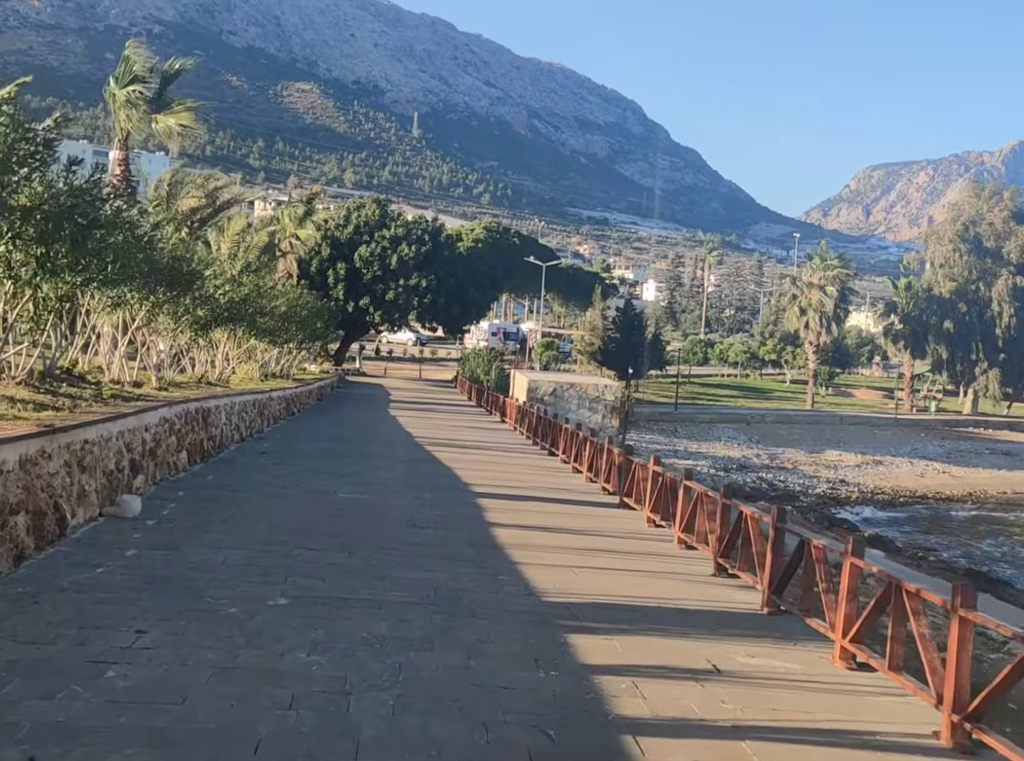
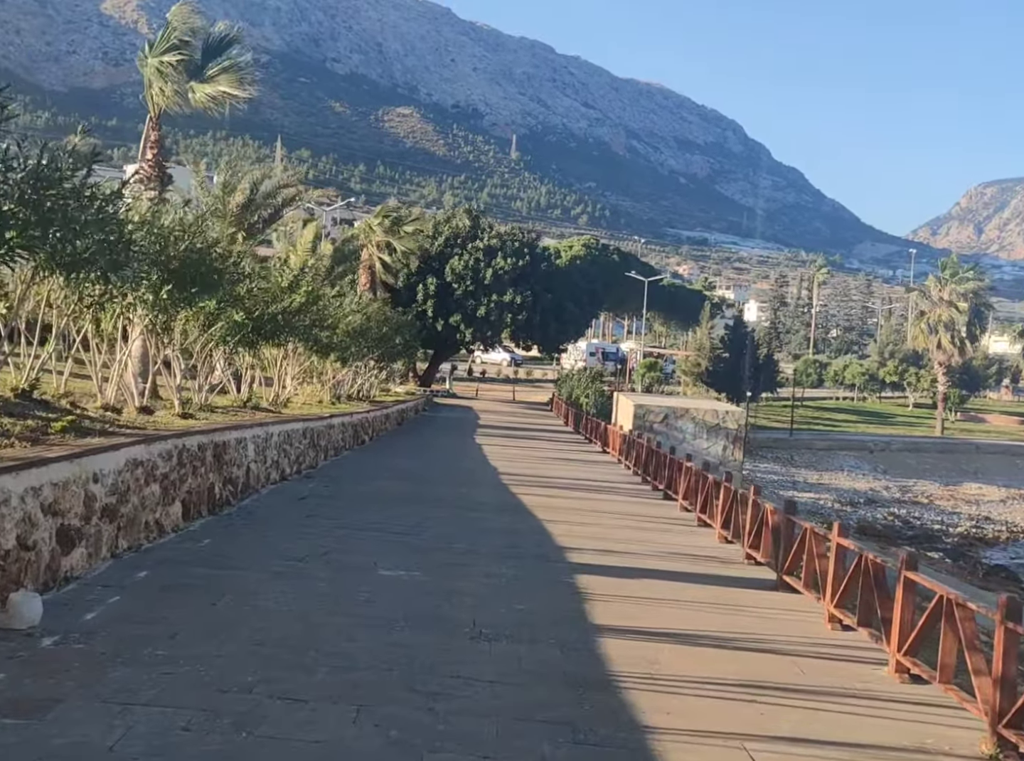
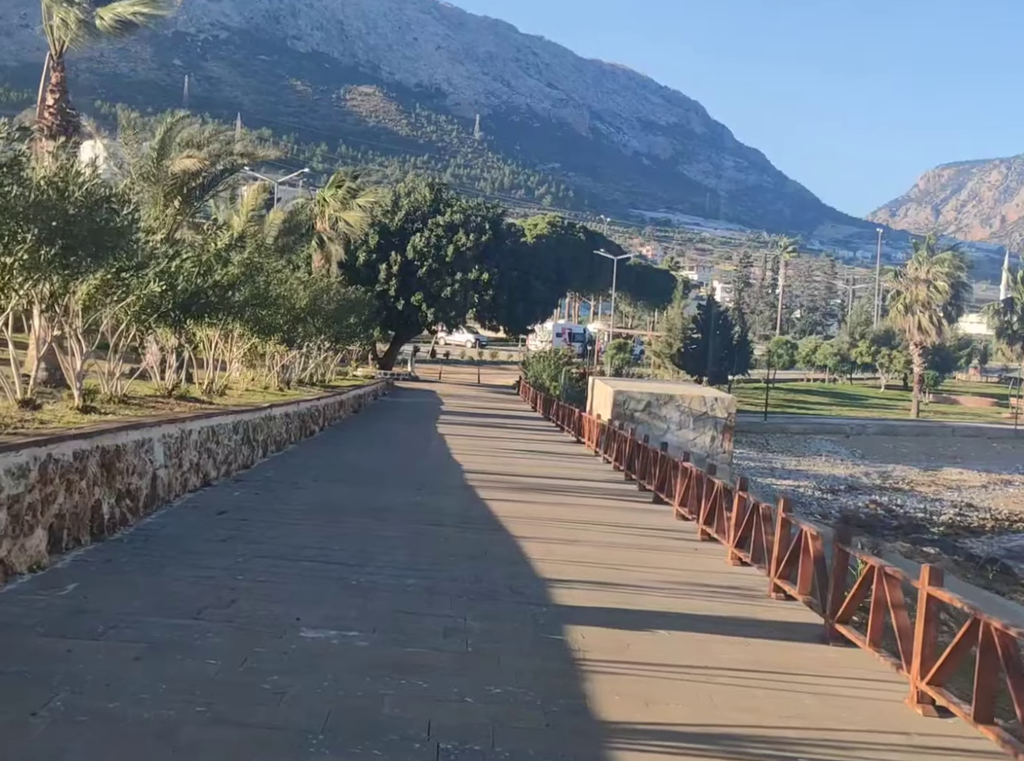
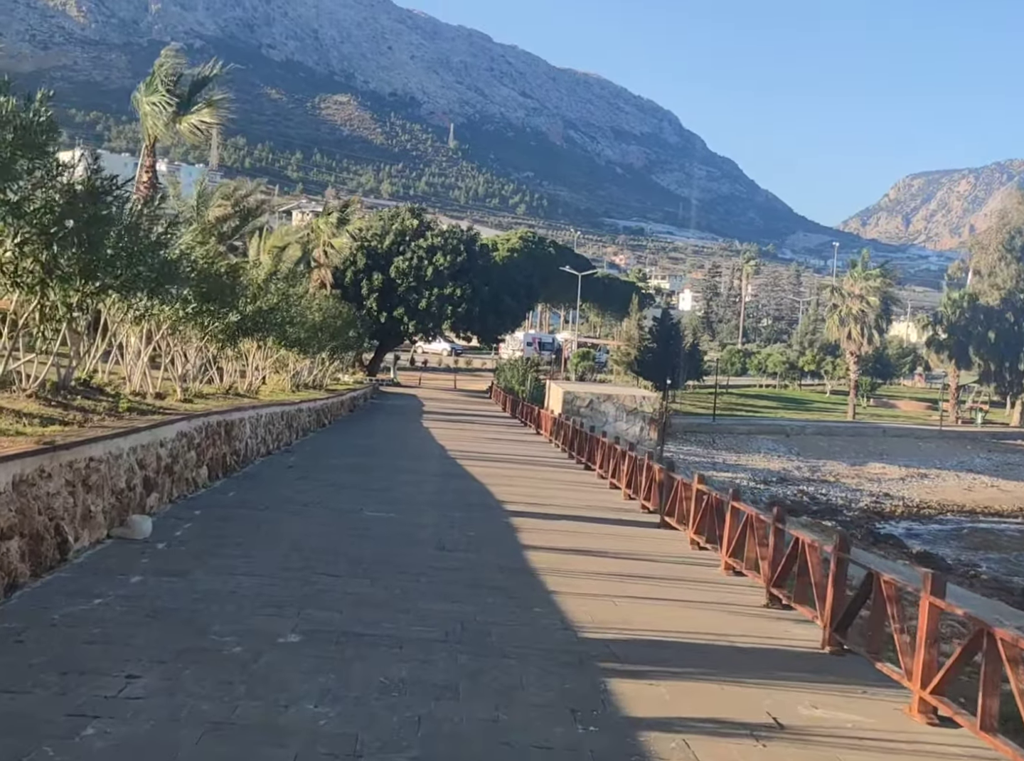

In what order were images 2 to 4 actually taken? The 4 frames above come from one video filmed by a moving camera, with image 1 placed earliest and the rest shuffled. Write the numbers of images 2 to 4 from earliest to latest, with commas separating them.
4, 2, 3
